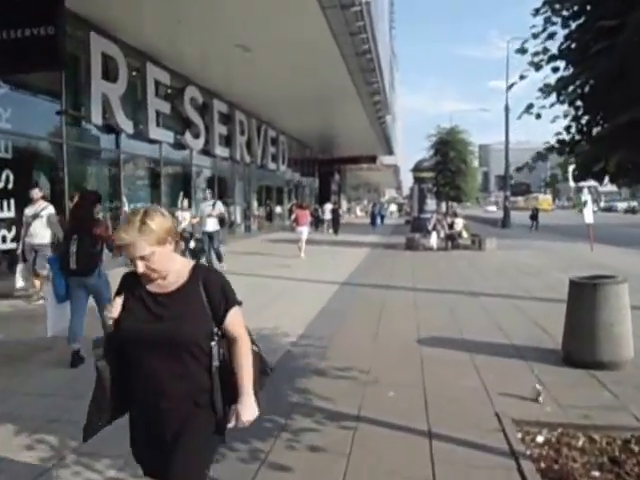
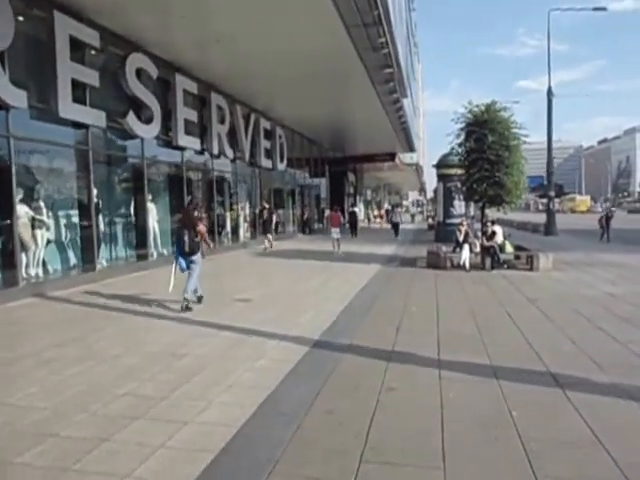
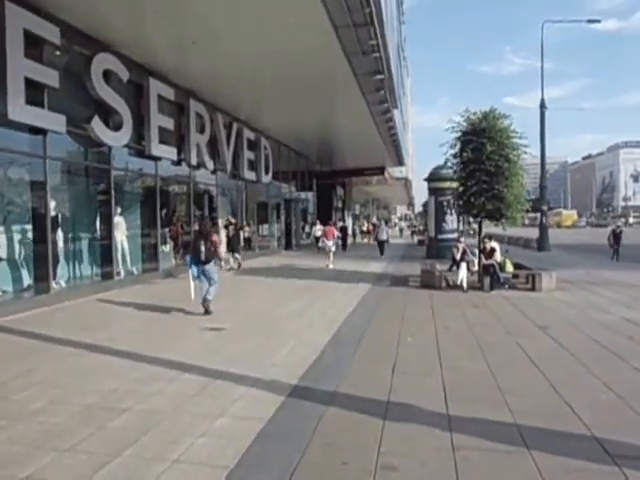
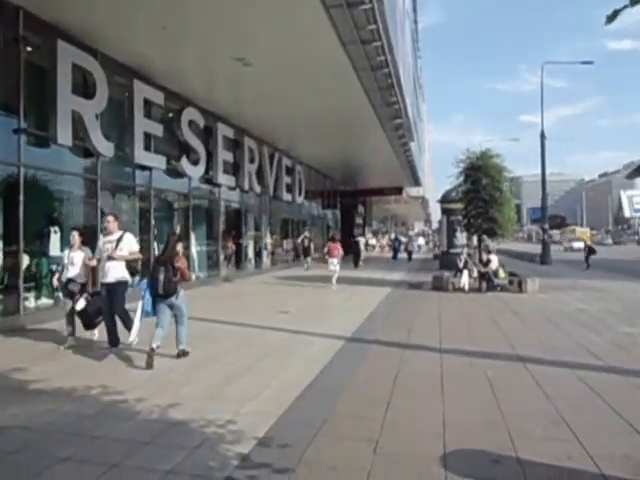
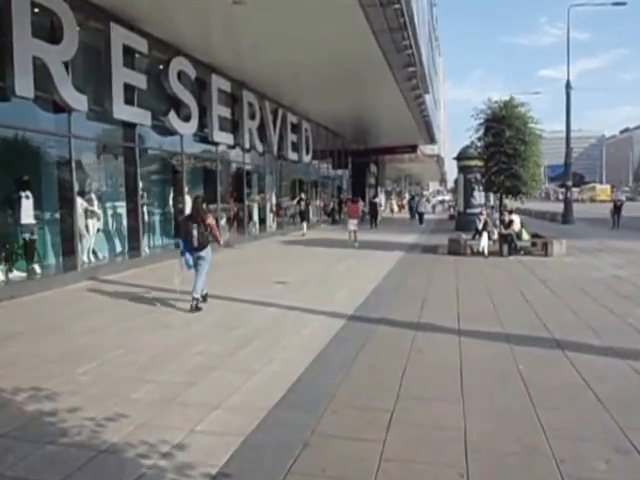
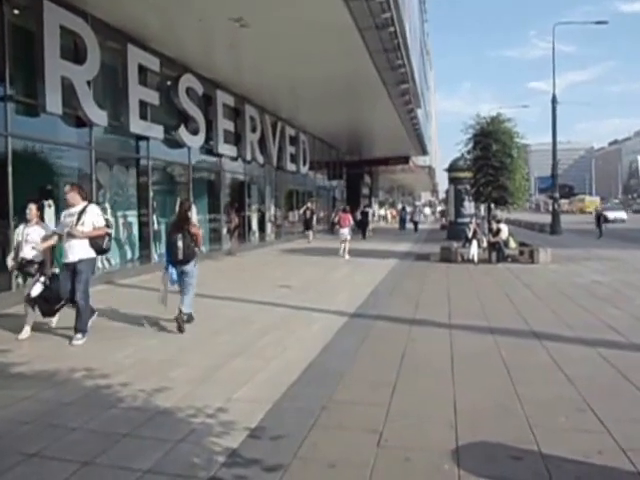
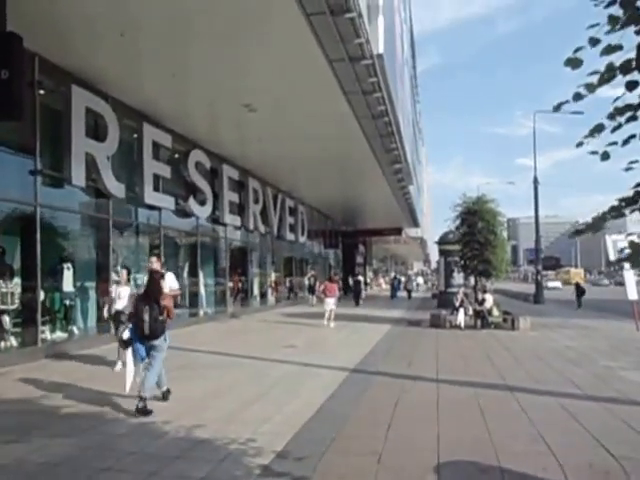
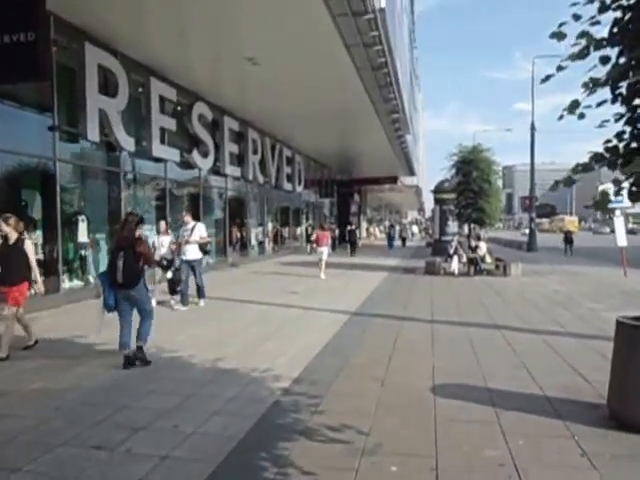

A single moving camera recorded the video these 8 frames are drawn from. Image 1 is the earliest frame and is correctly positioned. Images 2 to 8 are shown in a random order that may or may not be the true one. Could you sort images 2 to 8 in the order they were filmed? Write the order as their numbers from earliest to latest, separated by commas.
8, 7, 4, 6, 5, 2, 3
